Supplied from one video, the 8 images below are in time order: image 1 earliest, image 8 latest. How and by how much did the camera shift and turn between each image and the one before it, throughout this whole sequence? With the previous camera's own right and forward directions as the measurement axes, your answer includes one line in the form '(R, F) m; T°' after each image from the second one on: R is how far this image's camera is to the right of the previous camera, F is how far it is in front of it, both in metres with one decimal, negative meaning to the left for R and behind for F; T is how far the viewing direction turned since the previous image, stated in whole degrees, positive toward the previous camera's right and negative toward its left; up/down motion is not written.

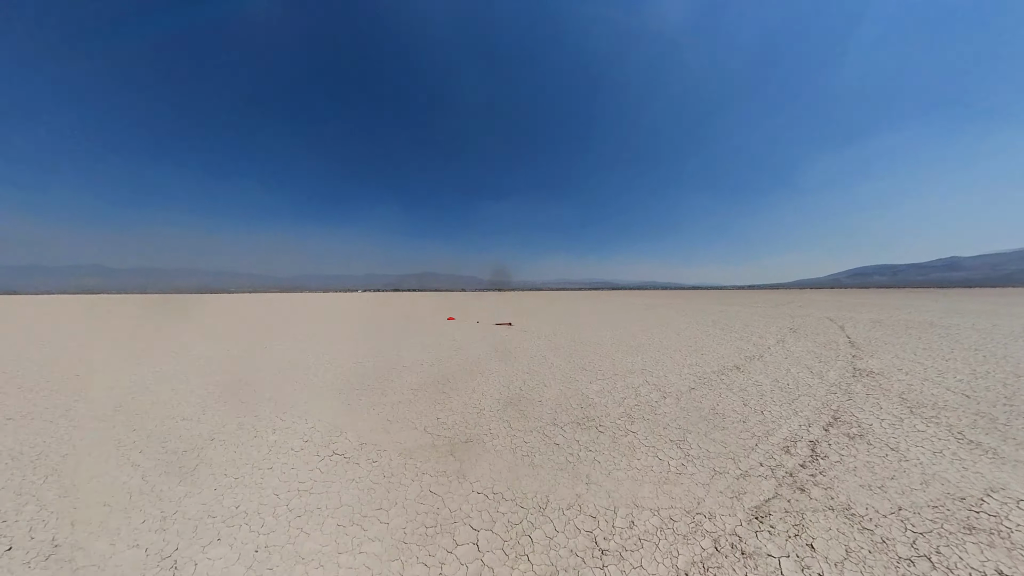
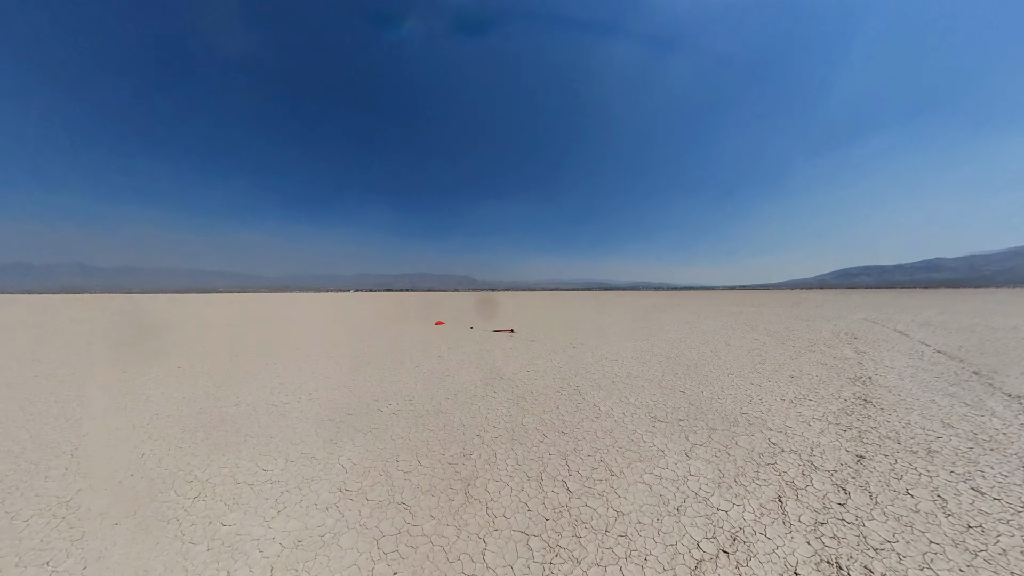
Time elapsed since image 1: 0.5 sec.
(-0.8, +4.8) m; +3°
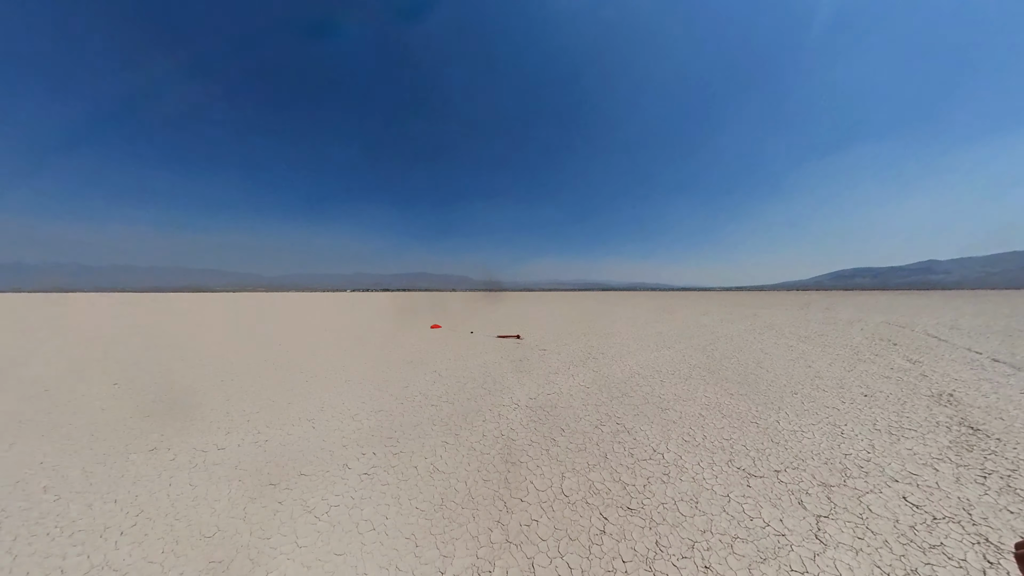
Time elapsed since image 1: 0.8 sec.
(-0.5, +1.9) m; +1°
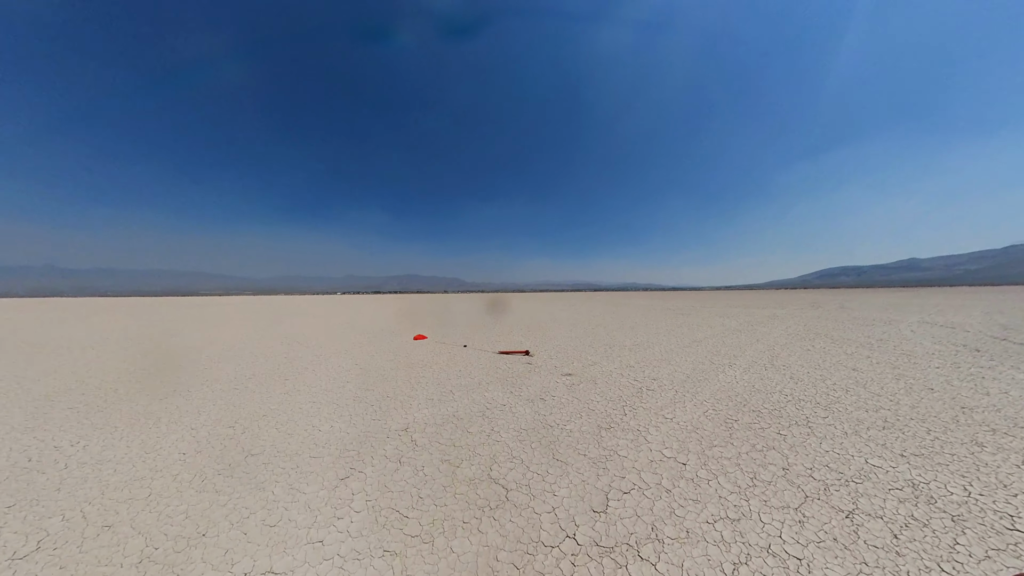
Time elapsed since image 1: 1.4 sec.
(-0.5, +3.1) m; +2°
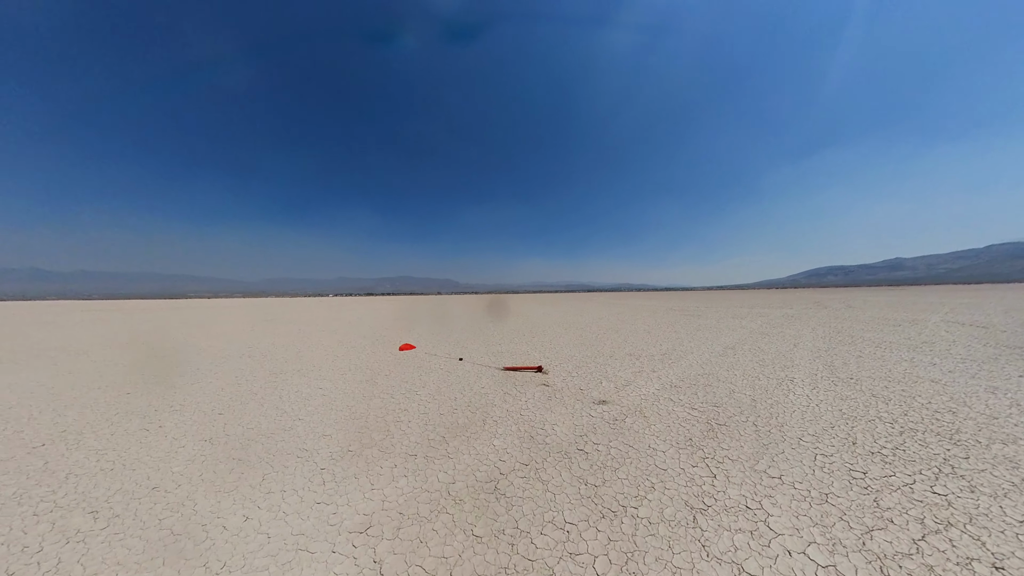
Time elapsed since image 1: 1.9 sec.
(-0.4, +1.6) m; +2°
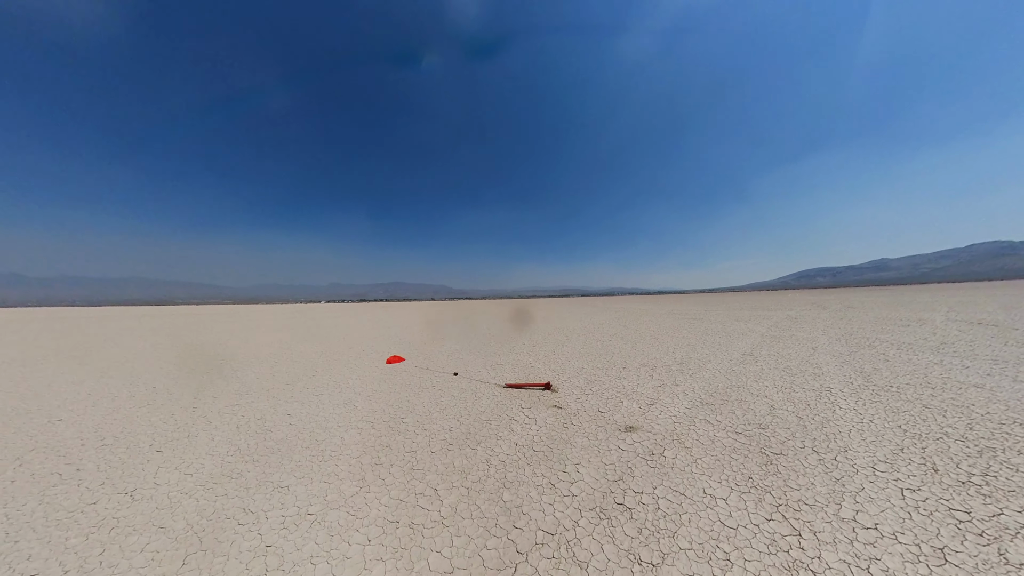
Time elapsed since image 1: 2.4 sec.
(-0.2, +0.8) m; +1°
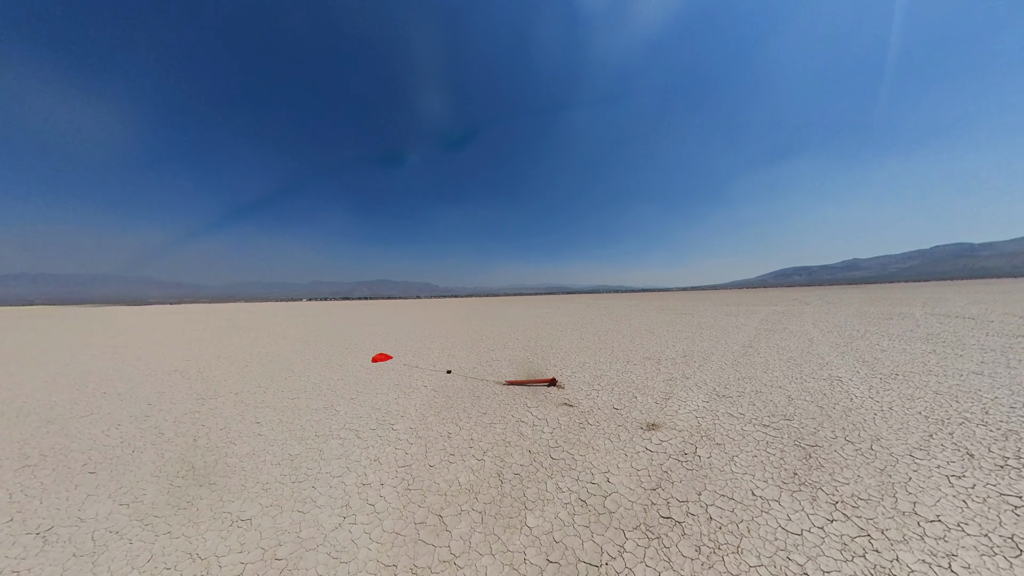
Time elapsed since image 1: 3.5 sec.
(-0.2, +0.5) m; +3°
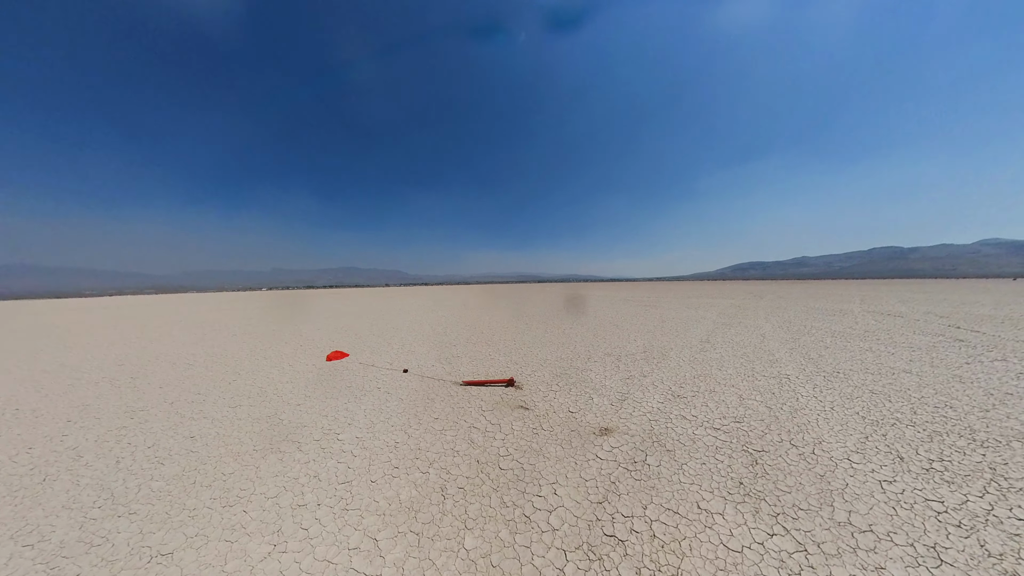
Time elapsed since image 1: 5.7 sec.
(+0.2, +0.1) m; +5°
